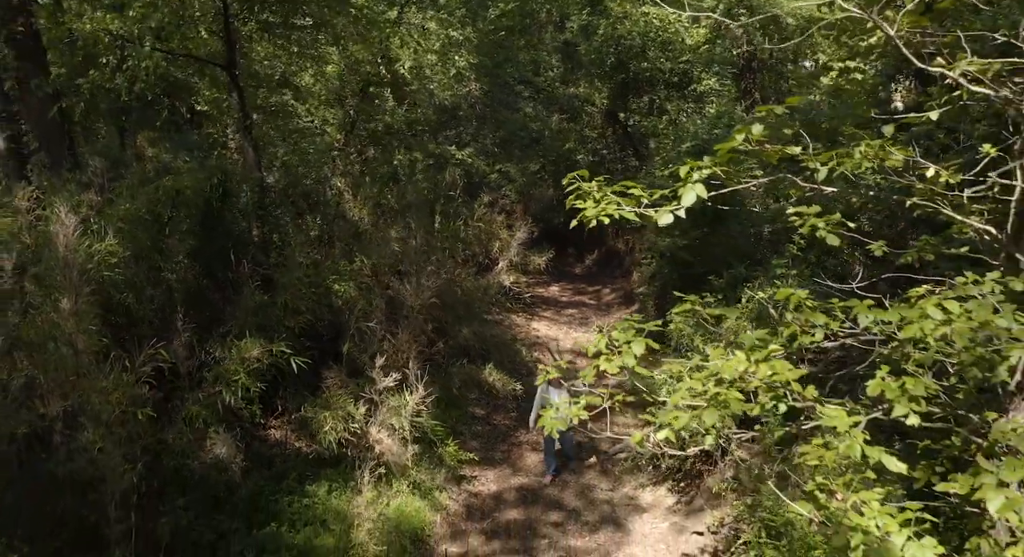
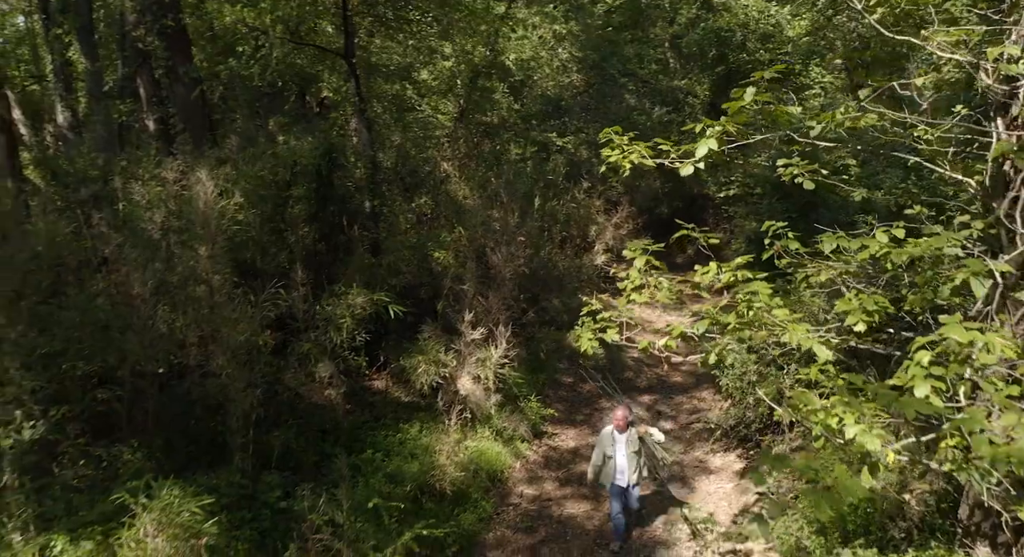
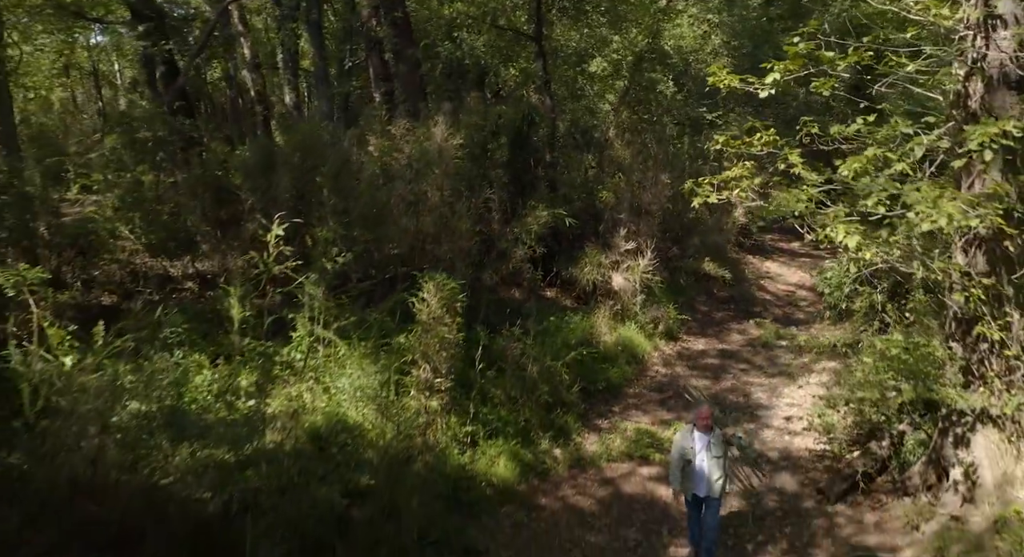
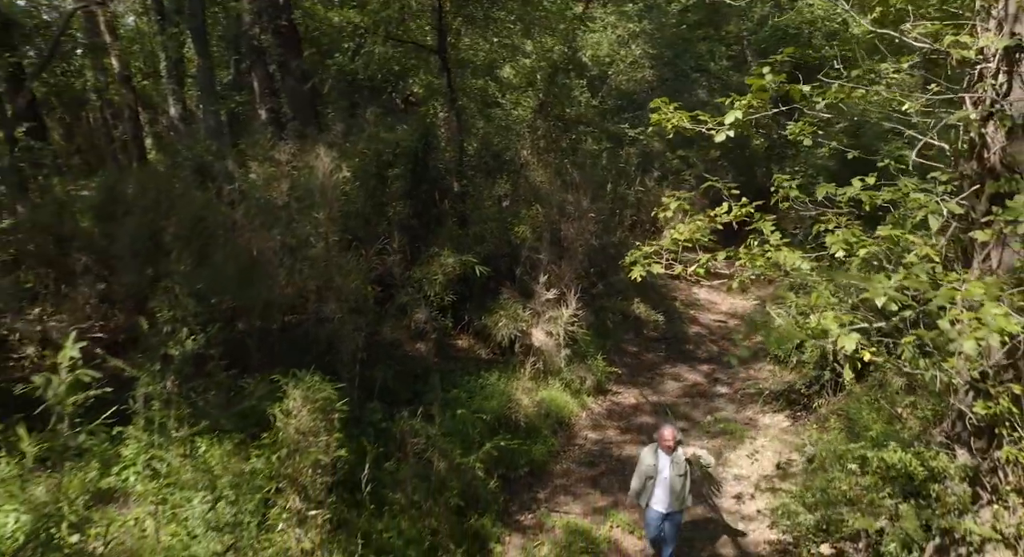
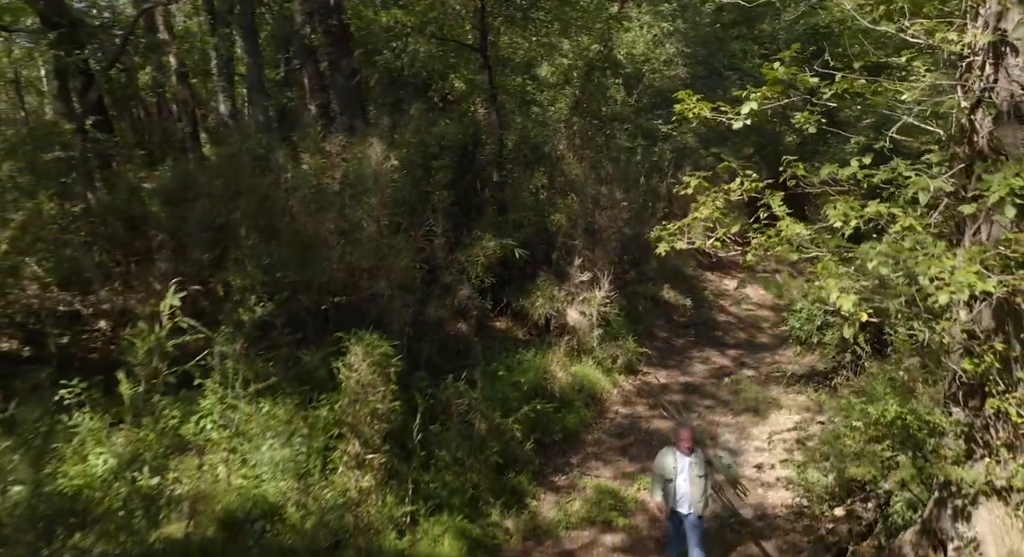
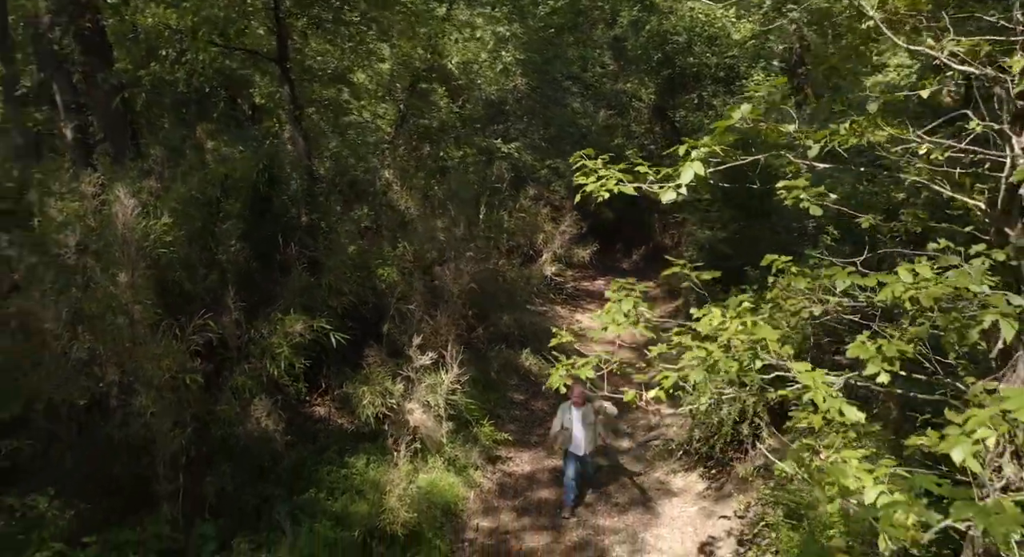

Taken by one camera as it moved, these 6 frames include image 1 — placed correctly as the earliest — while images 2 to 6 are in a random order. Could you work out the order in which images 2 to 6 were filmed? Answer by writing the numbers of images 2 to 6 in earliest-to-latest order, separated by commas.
6, 2, 4, 5, 3
